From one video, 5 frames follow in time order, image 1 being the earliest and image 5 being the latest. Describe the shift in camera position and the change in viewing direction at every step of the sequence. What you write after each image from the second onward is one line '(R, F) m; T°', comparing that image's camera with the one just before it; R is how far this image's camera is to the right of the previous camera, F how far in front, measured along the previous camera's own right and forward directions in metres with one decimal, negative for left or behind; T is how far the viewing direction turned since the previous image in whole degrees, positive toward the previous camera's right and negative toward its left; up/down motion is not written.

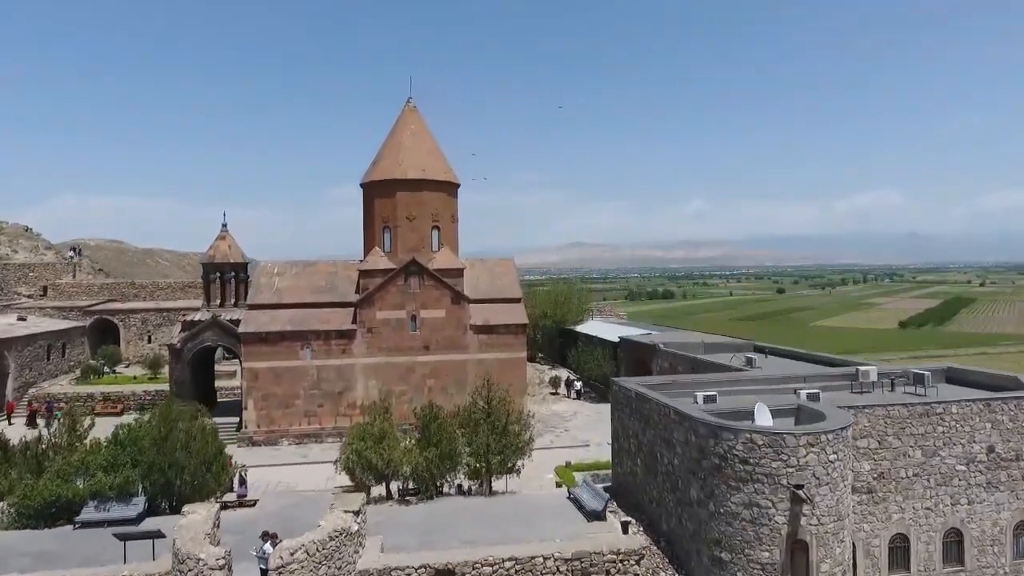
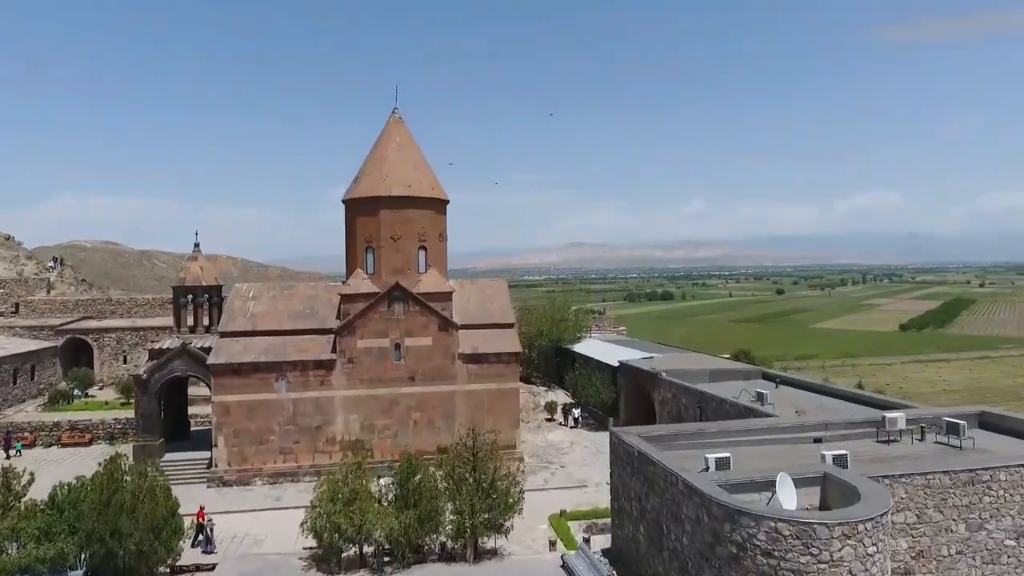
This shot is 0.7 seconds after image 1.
(+0.2, +1.1) m; 0°
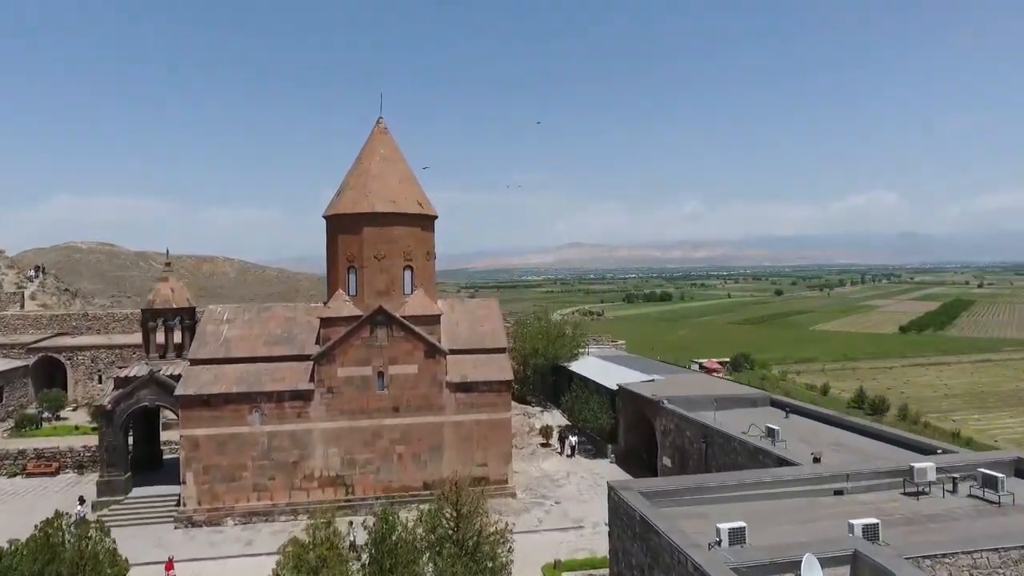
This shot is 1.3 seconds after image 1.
(+0.2, +1.0) m; 0°
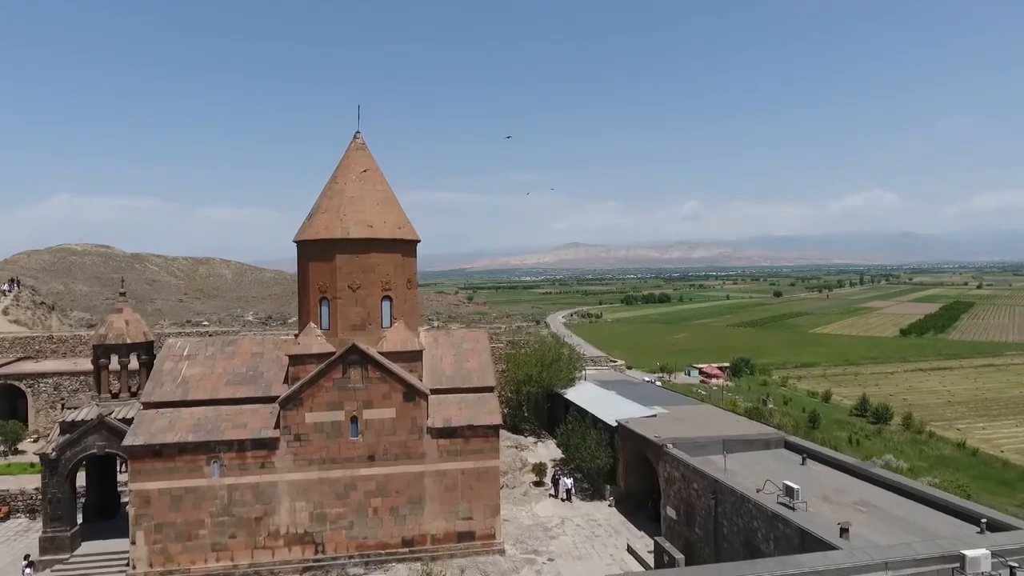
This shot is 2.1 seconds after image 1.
(+0.2, +1.3) m; 0°
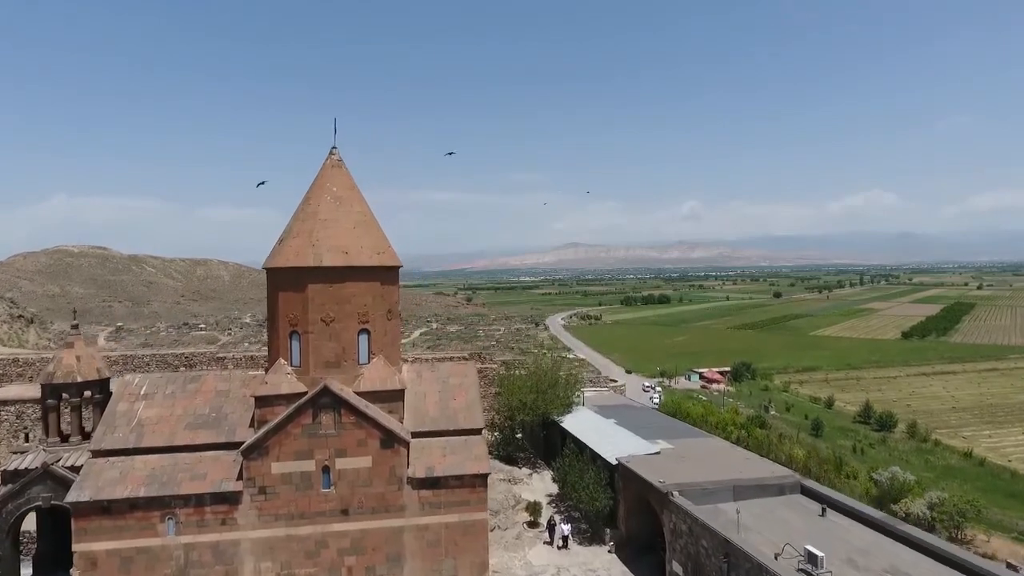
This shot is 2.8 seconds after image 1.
(+0.2, +1.2) m; 0°
